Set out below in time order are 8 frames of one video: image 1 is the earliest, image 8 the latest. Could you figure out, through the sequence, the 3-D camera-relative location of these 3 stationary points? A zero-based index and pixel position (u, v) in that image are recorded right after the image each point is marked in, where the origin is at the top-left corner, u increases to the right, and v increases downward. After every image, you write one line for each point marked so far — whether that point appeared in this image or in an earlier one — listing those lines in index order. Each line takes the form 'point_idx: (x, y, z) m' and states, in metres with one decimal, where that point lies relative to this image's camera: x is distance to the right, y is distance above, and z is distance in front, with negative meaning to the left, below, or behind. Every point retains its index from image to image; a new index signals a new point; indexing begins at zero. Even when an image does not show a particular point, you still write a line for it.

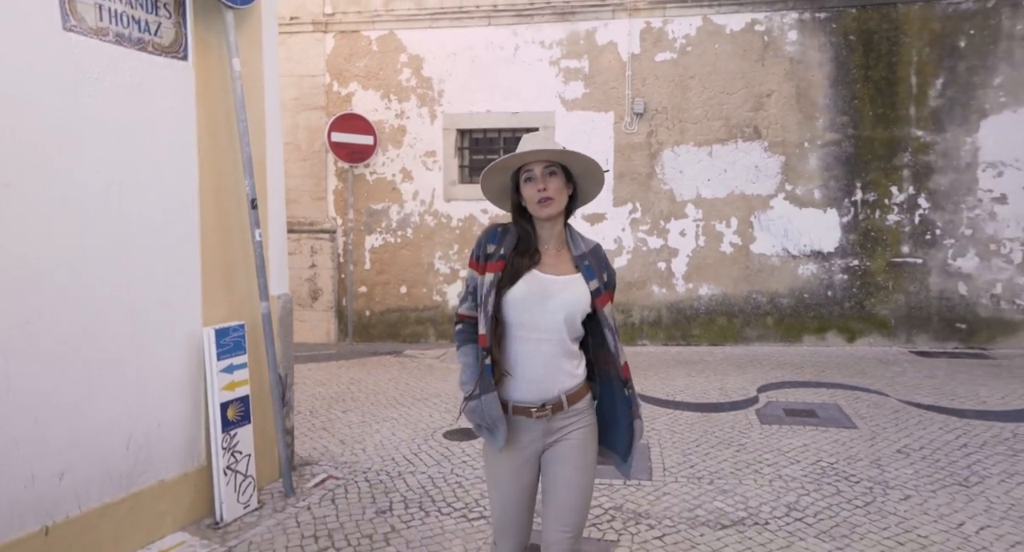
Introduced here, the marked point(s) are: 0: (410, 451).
0: (-0.7, -1.2, +4.2) m
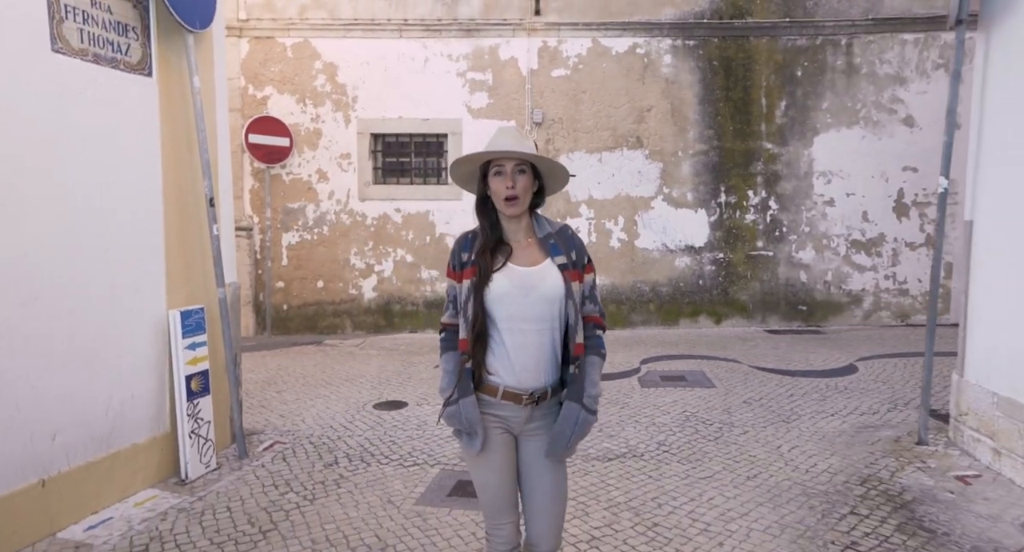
0: (-1.3, -1.1, +4.8) m
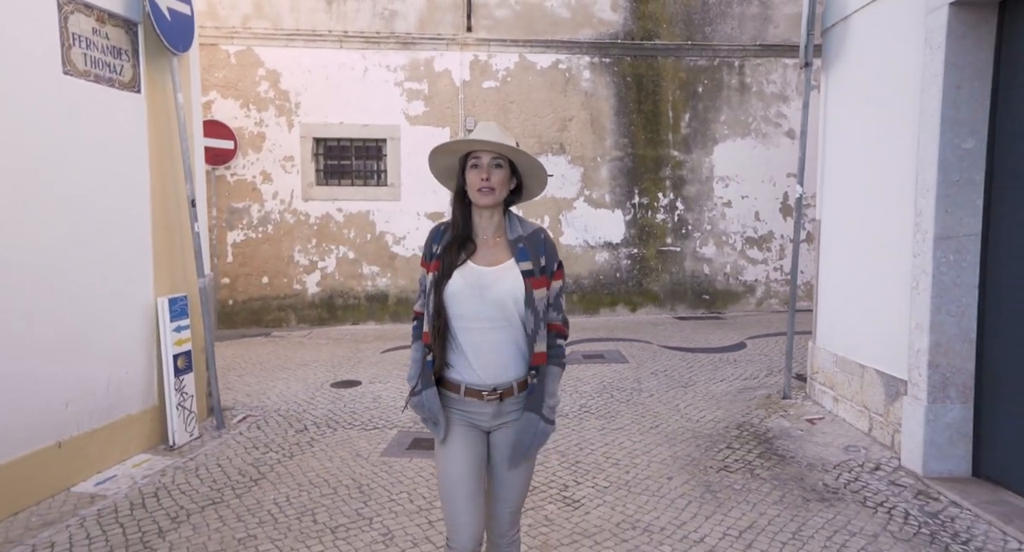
0: (-1.8, -1.1, +5.4) m
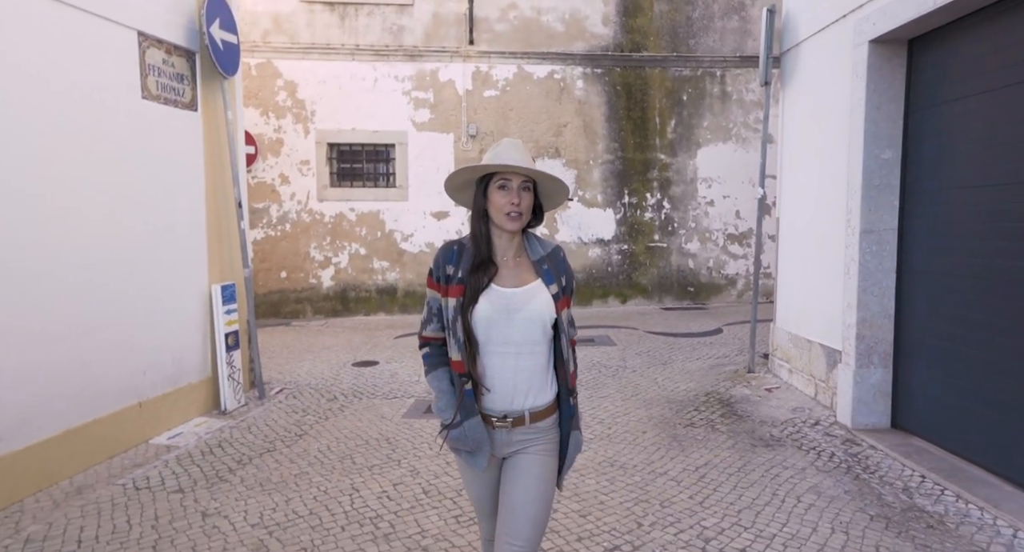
0: (-1.8, -1.0, +6.1) m
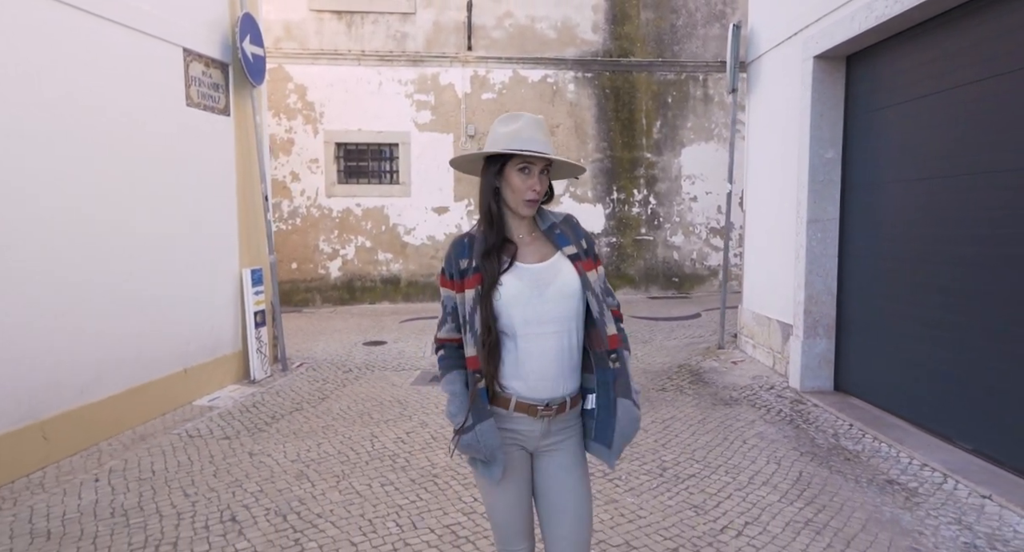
0: (-1.9, -0.8, +6.8) m
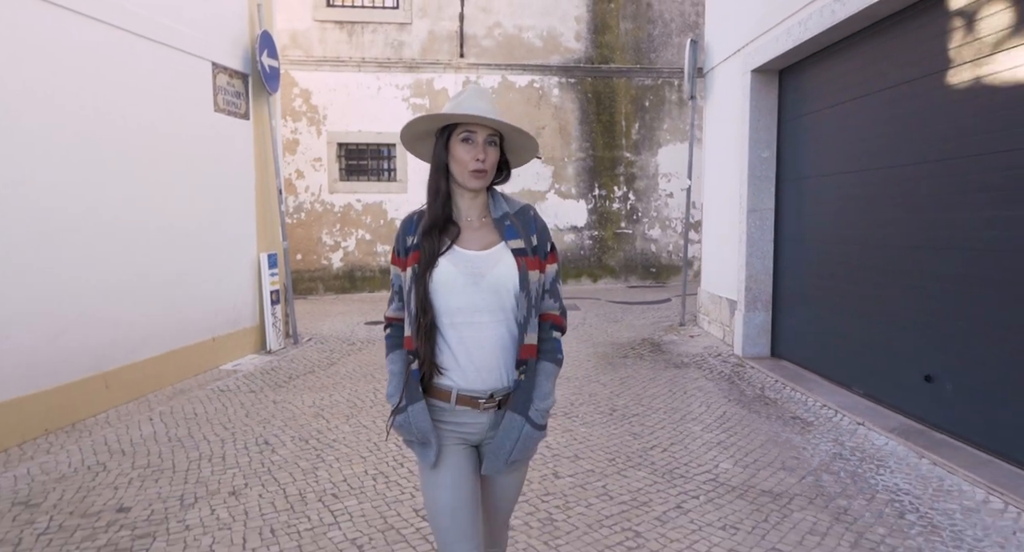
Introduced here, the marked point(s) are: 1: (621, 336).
0: (-2.1, -0.7, +7.6) m
1: (+1.3, -0.7, +6.9) m
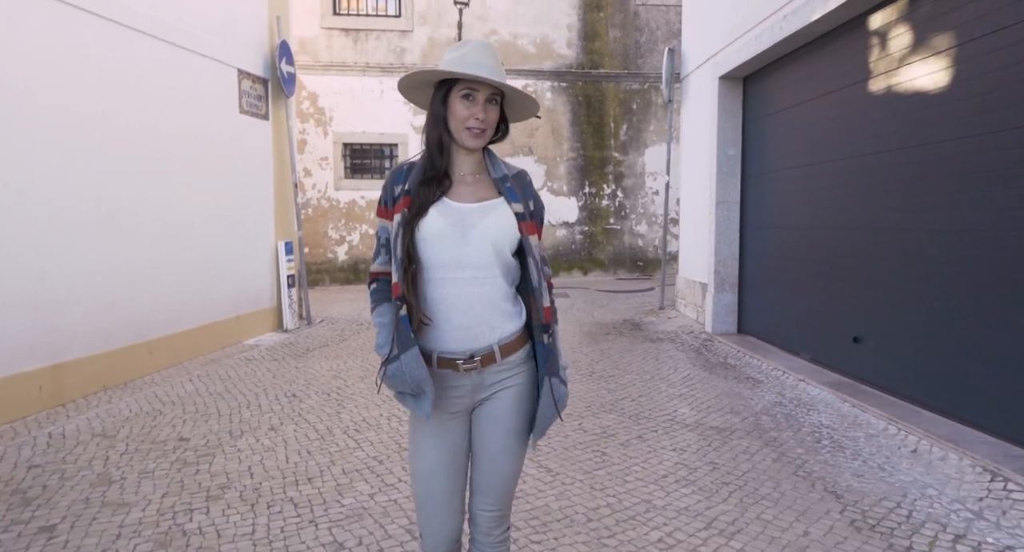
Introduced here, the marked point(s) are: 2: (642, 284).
0: (-2.1, -0.5, +8.2) m
1: (+1.2, -0.5, +7.6) m
2: (+2.4, -0.2, +11.0) m
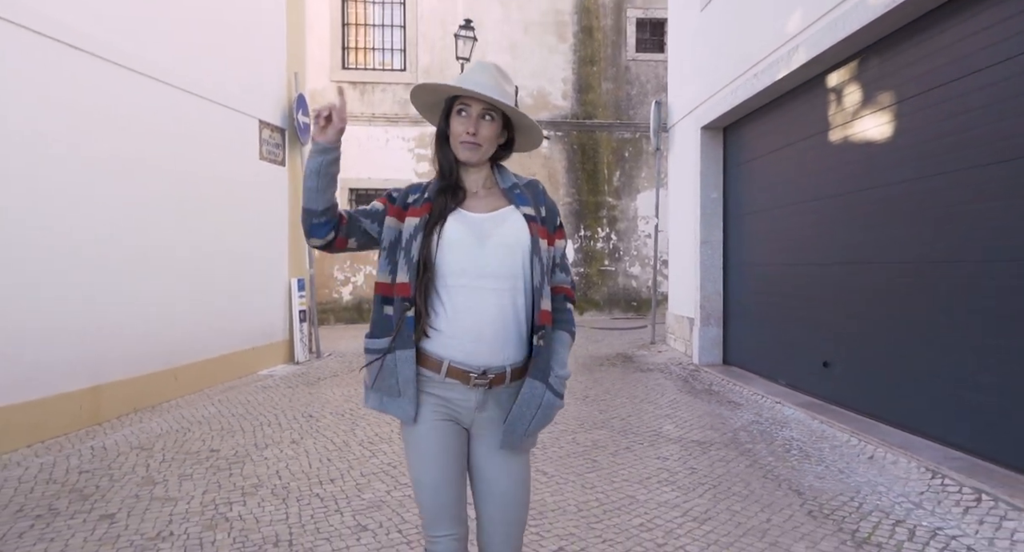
0: (-2.2, -1.0, +8.6) m
1: (+1.2, -1.0, +8.0) m
2: (+2.4, -0.9, +11.5) m
